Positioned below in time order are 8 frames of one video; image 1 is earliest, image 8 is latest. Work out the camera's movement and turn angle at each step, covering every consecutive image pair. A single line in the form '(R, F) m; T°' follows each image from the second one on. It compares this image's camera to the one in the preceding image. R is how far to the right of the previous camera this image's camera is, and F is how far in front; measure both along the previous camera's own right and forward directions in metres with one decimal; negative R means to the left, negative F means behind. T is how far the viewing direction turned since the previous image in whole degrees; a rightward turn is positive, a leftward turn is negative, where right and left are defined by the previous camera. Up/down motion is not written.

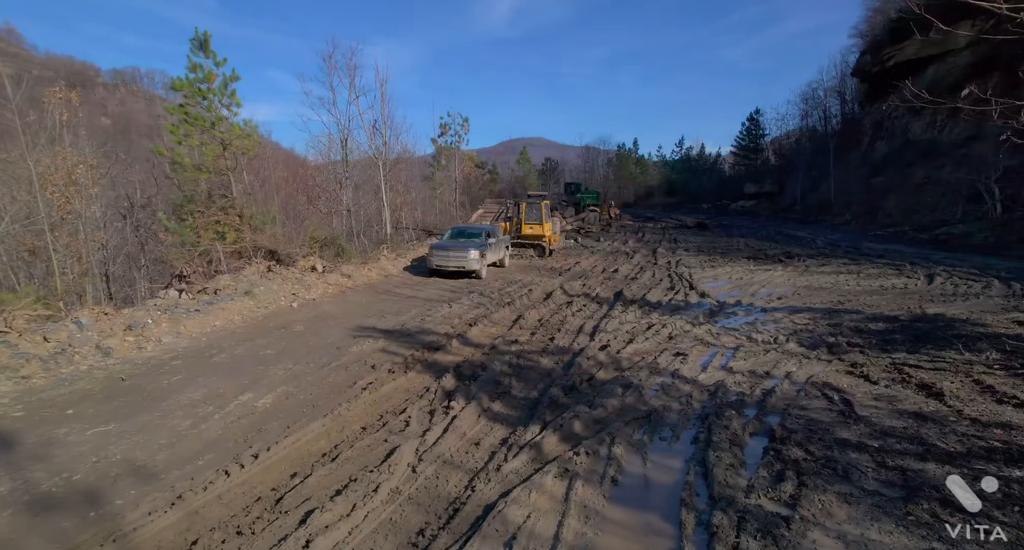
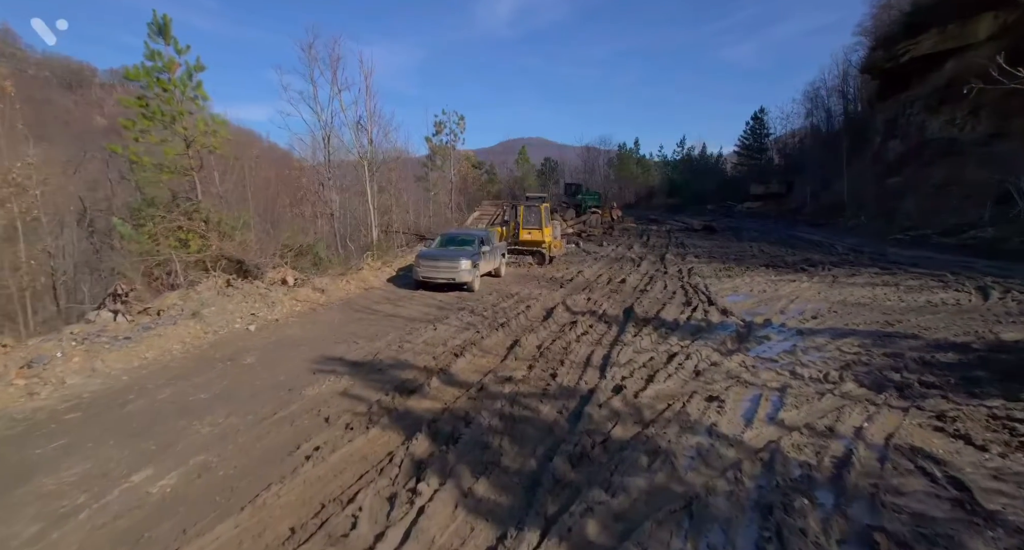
(+0.1, +1.5) m; 0°
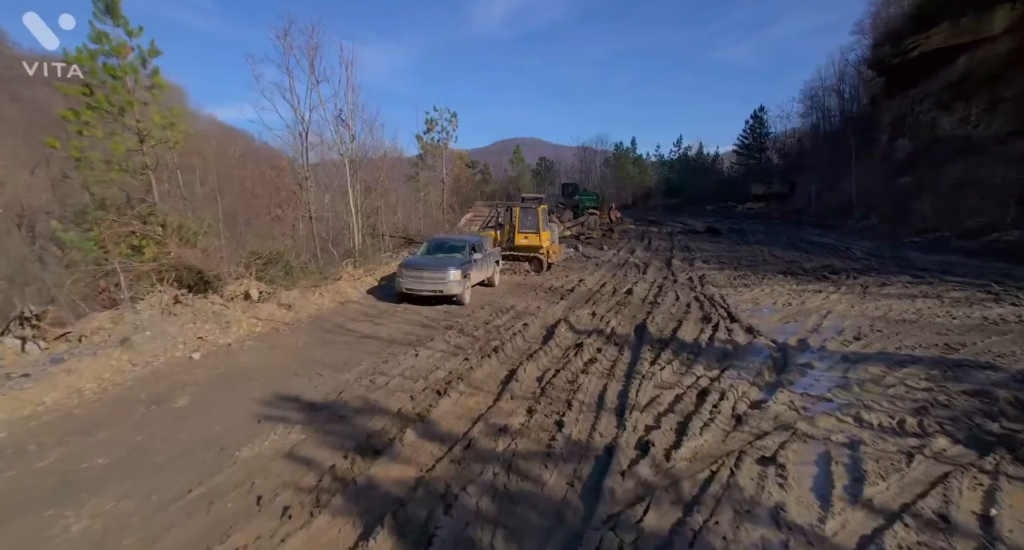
(0.0, +1.4) m; +1°
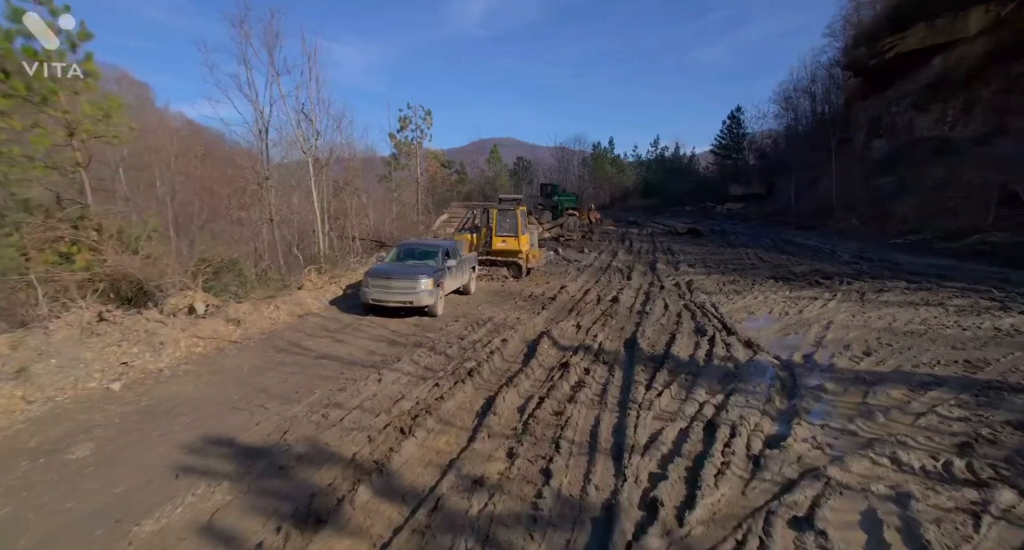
(0.0, +1.0) m; +3°
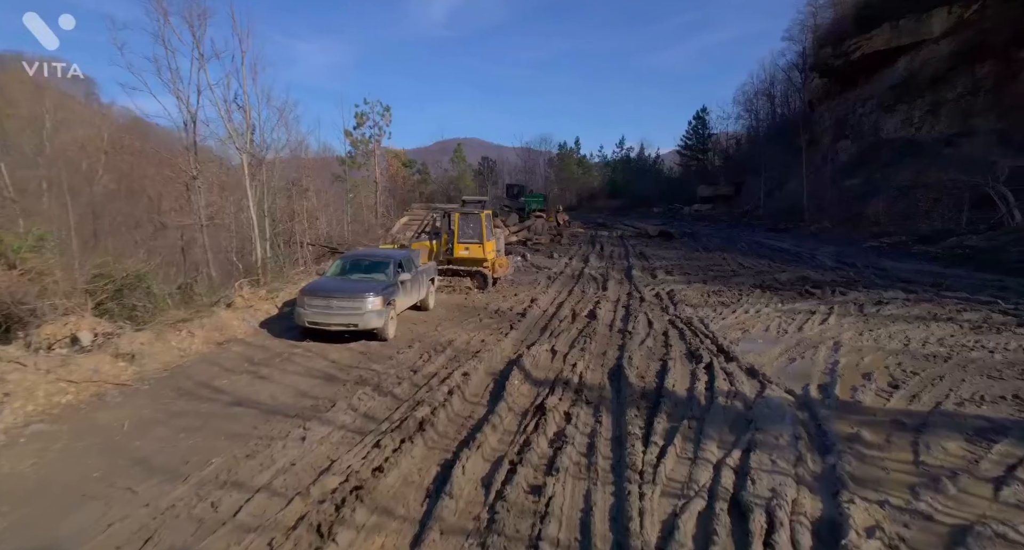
(+0.1, +1.5) m; +4°
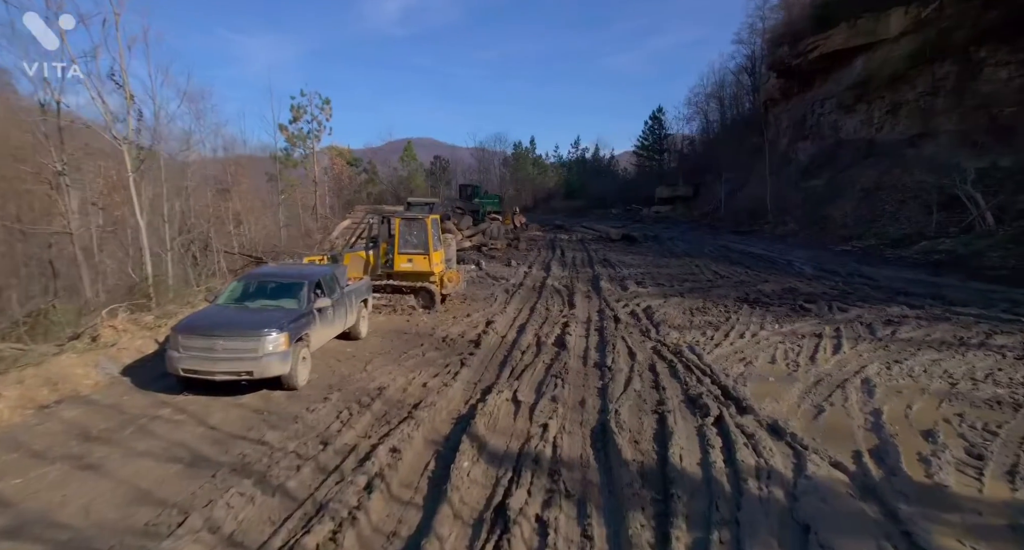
(+0.1, +2.1) m; +5°
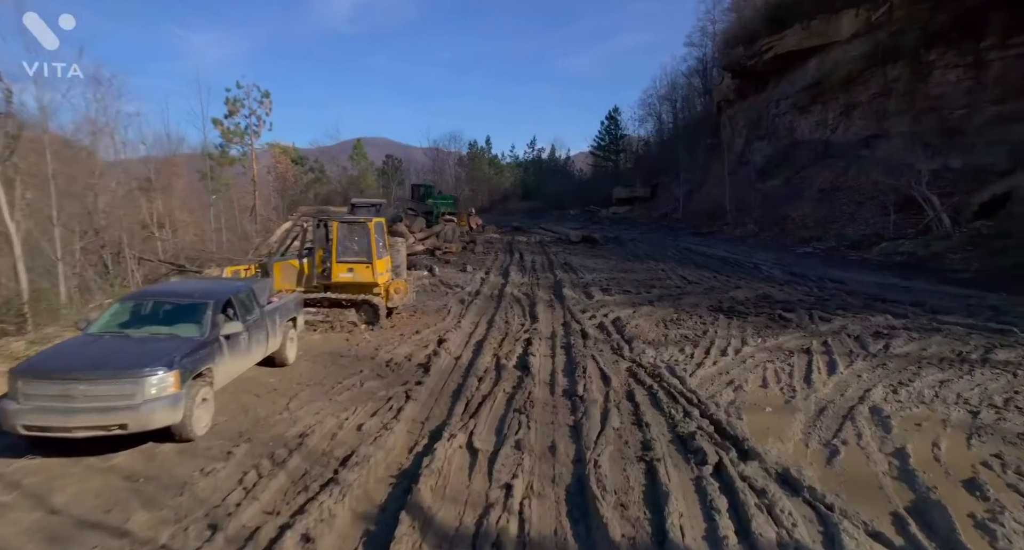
(+0.1, +1.3) m; +5°
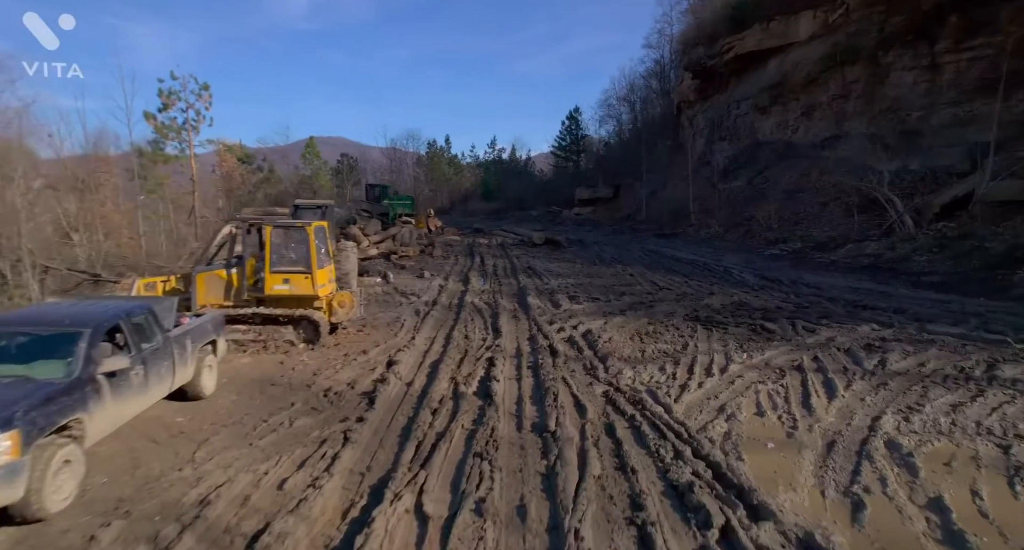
(+0.1, +1.1) m; +5°
